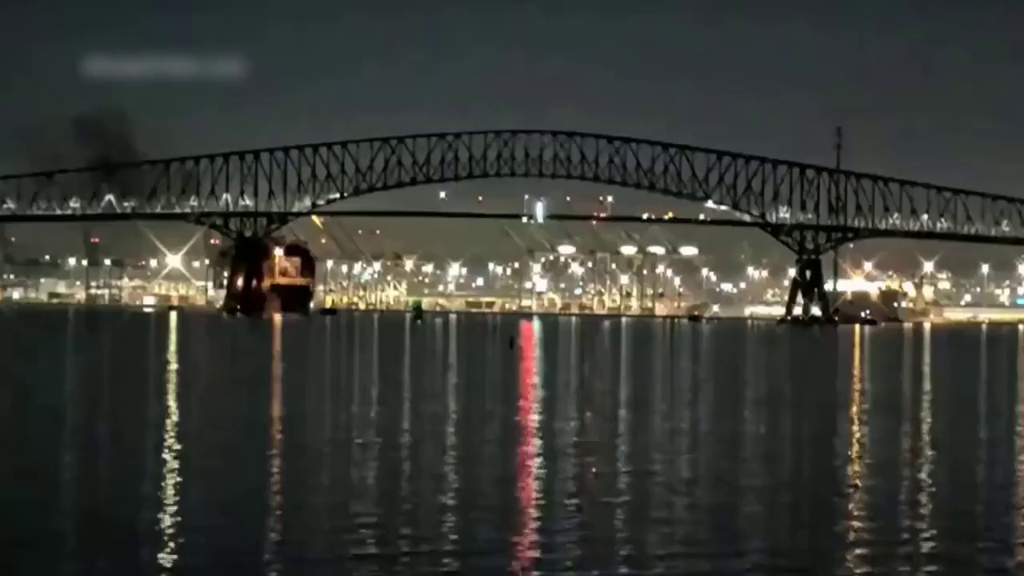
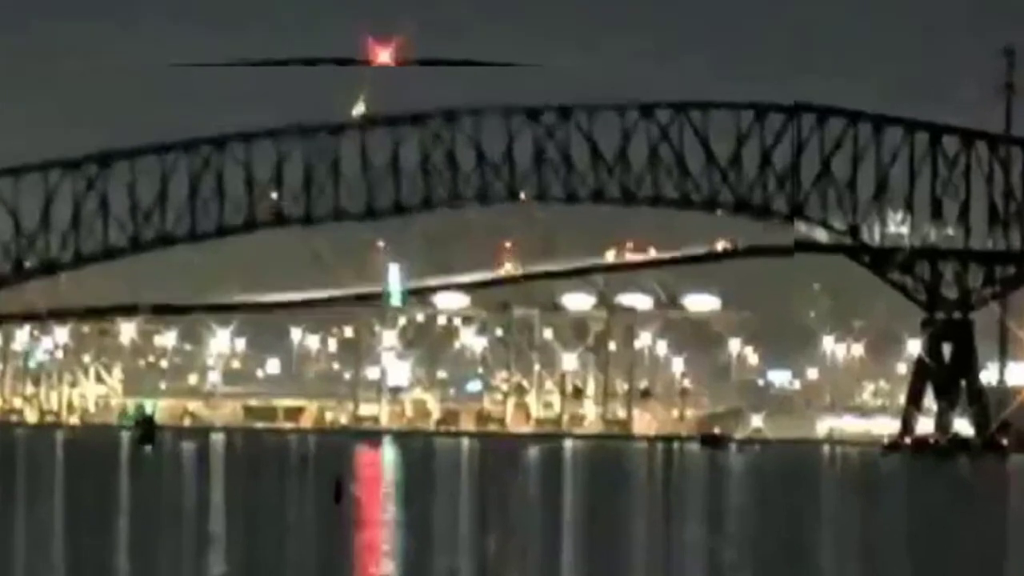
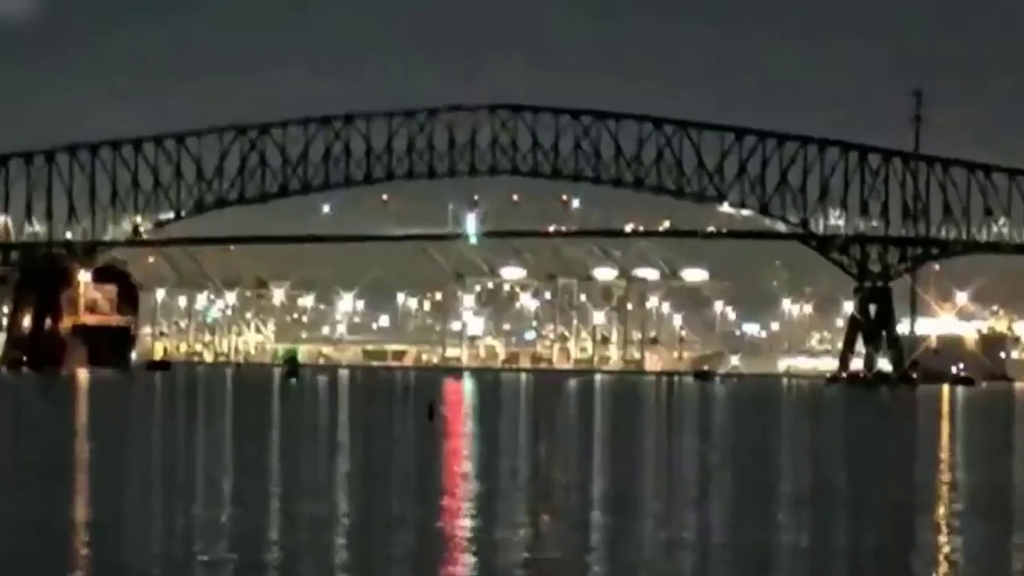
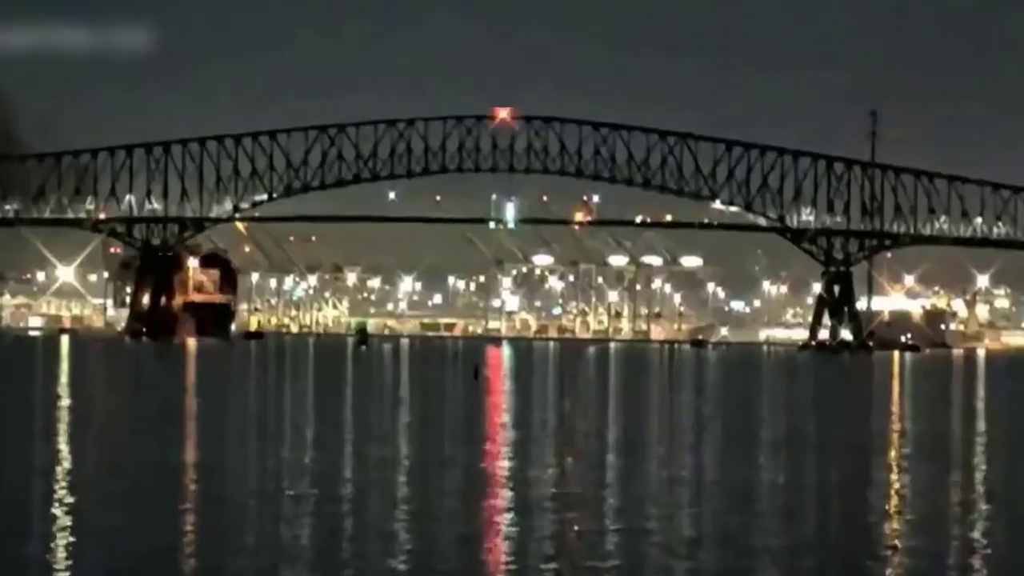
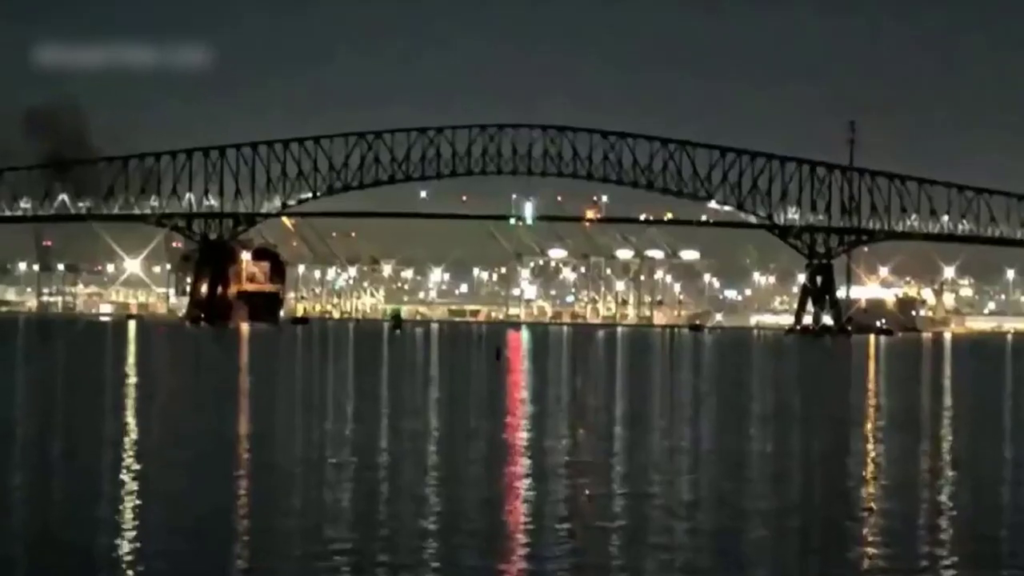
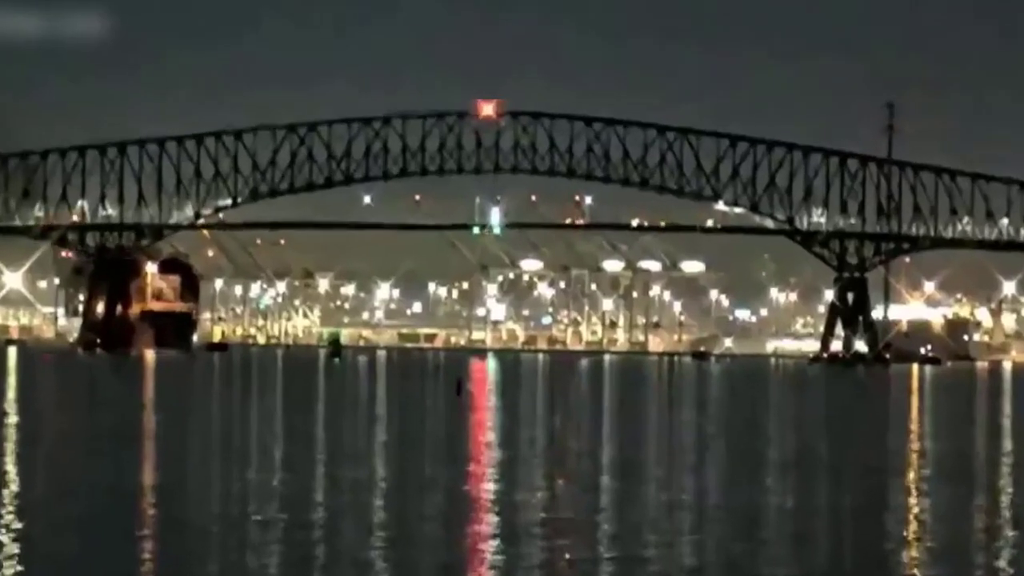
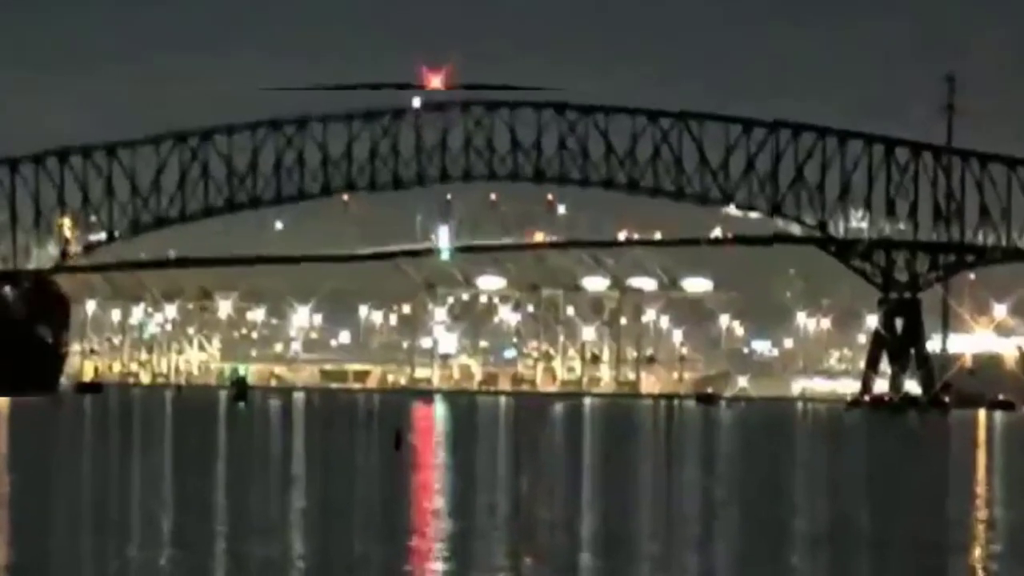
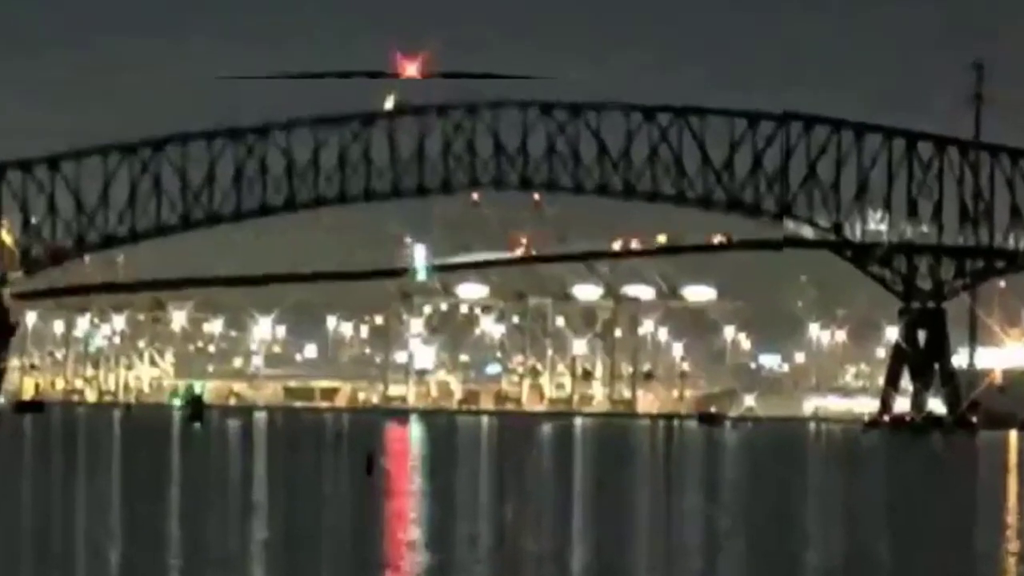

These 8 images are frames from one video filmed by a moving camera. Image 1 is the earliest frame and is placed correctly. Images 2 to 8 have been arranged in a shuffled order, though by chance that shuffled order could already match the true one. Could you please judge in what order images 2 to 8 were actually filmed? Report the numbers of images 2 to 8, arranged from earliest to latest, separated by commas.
5, 4, 6, 3, 7, 8, 2
